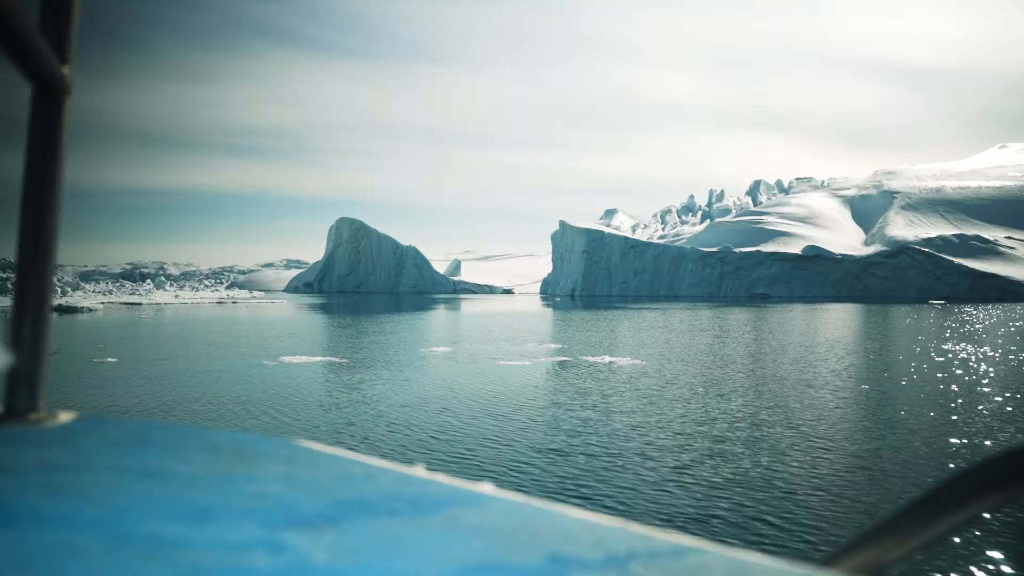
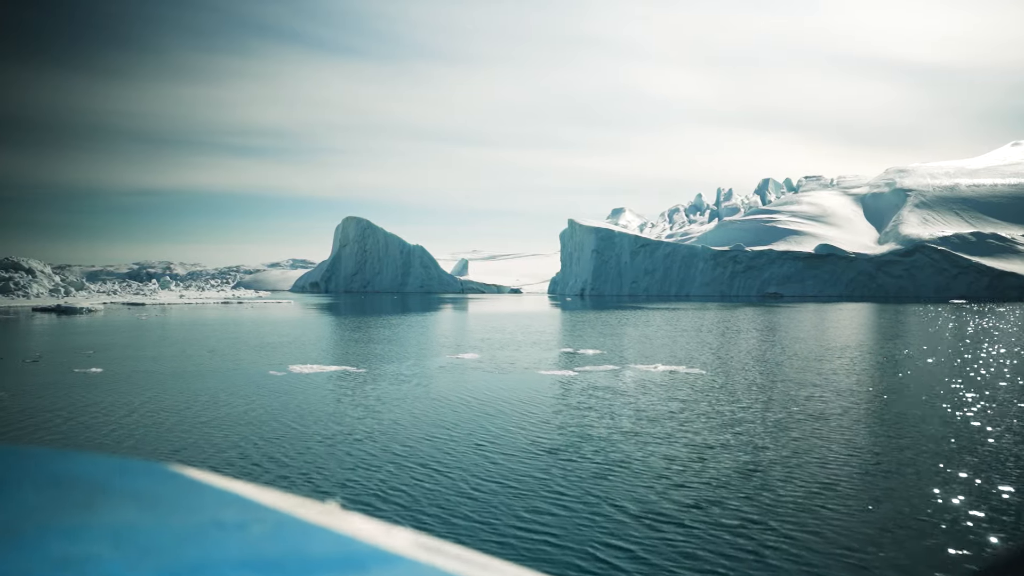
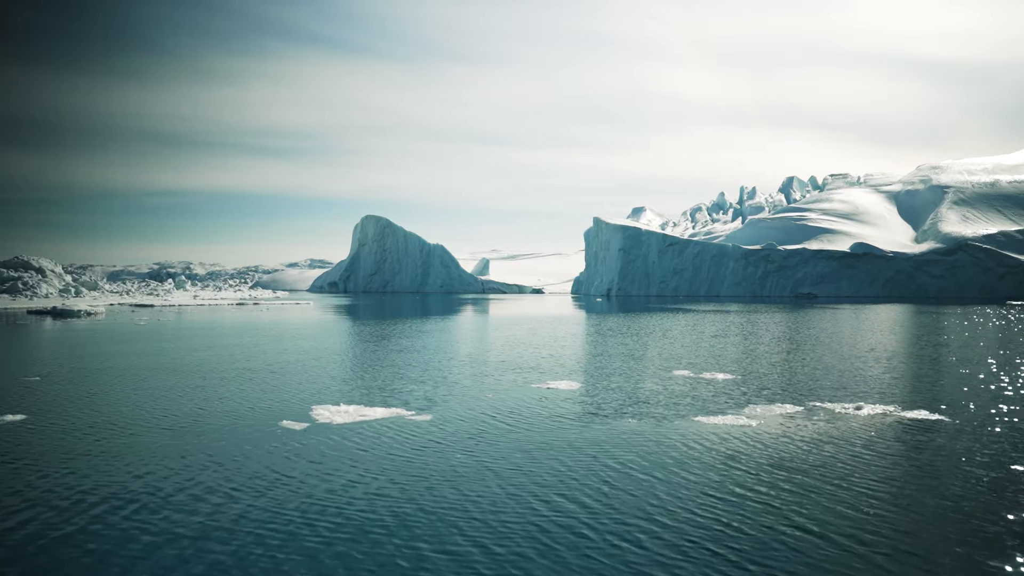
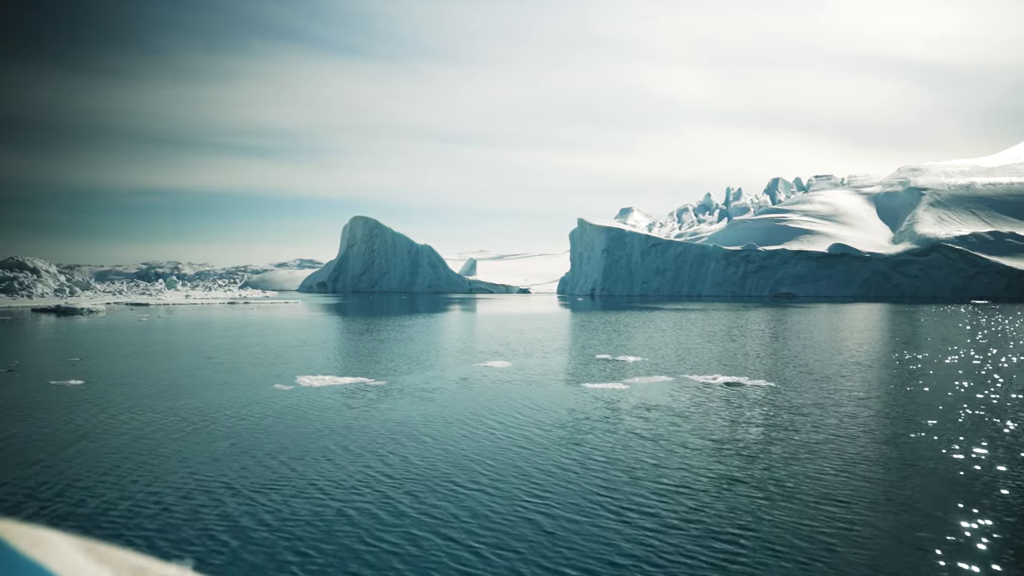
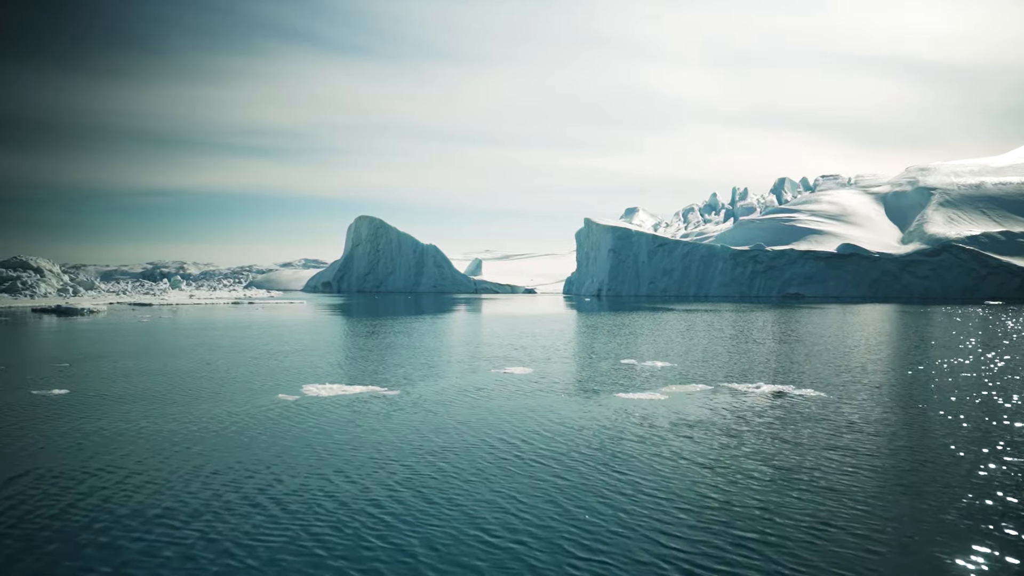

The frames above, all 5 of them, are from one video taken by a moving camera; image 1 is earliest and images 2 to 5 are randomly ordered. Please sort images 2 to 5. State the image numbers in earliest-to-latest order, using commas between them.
2, 4, 5, 3
